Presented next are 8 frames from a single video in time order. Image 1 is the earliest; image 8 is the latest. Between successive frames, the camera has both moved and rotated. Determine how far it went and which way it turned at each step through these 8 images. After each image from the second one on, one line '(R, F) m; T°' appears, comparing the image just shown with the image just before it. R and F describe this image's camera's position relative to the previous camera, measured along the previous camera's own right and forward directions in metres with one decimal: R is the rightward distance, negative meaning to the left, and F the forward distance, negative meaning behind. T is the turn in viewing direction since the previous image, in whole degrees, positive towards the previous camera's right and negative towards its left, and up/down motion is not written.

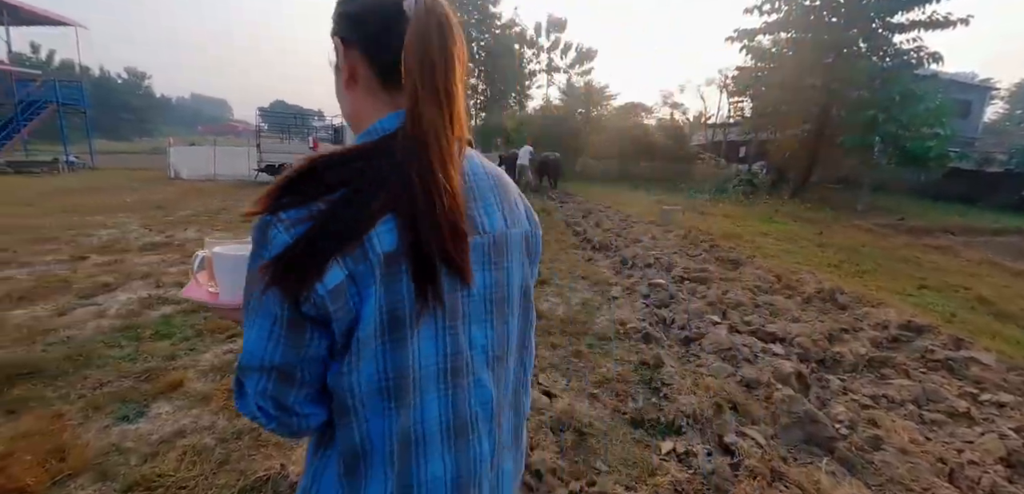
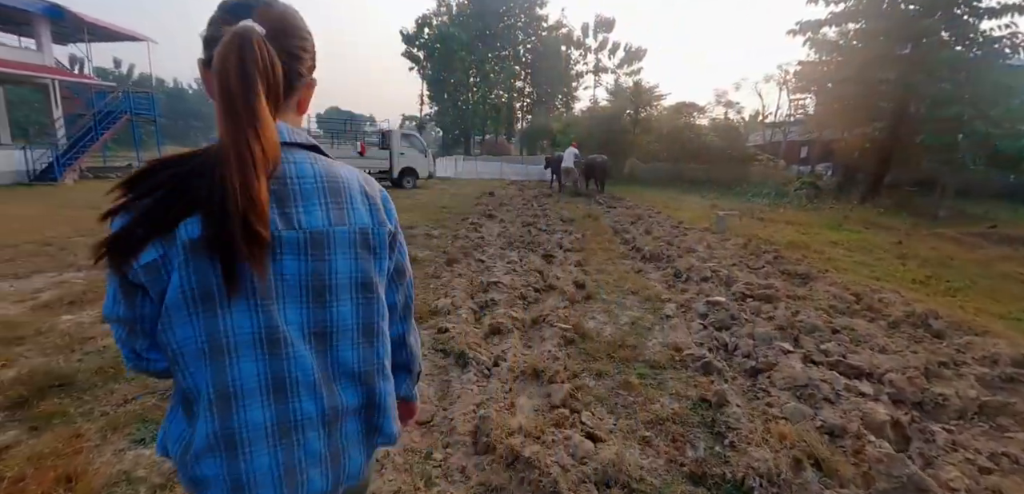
(0.0, +0.3) m; -6°
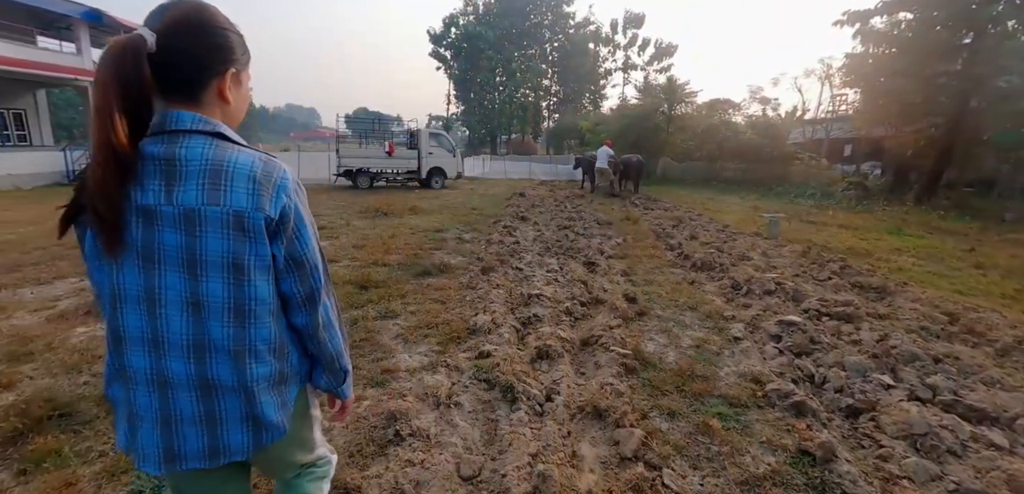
(-0.2, +0.4) m; -3°
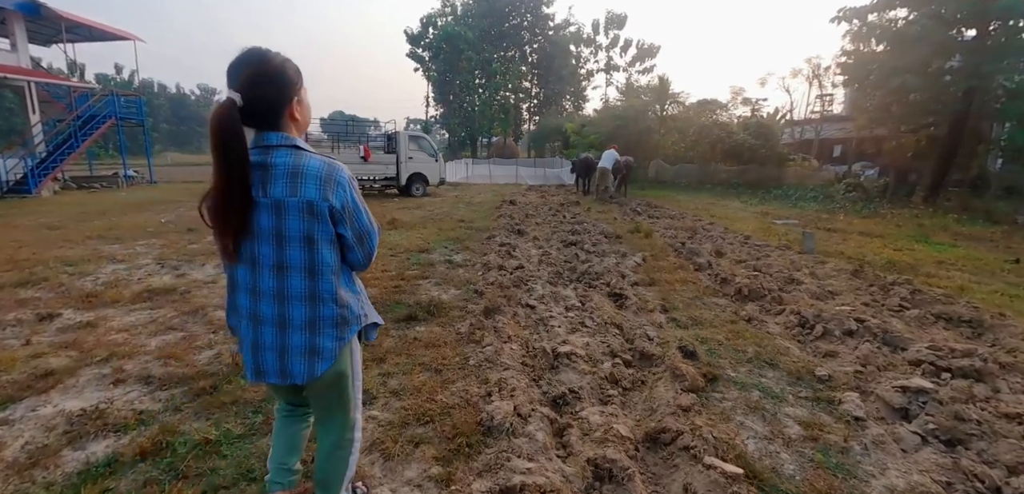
(-0.2, +1.1) m; +2°
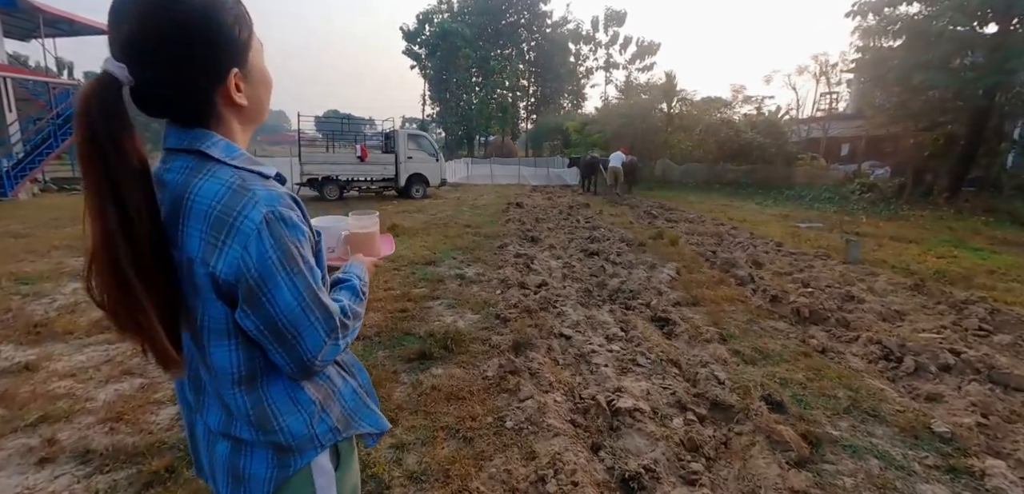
(-0.3, +0.6) m; +1°
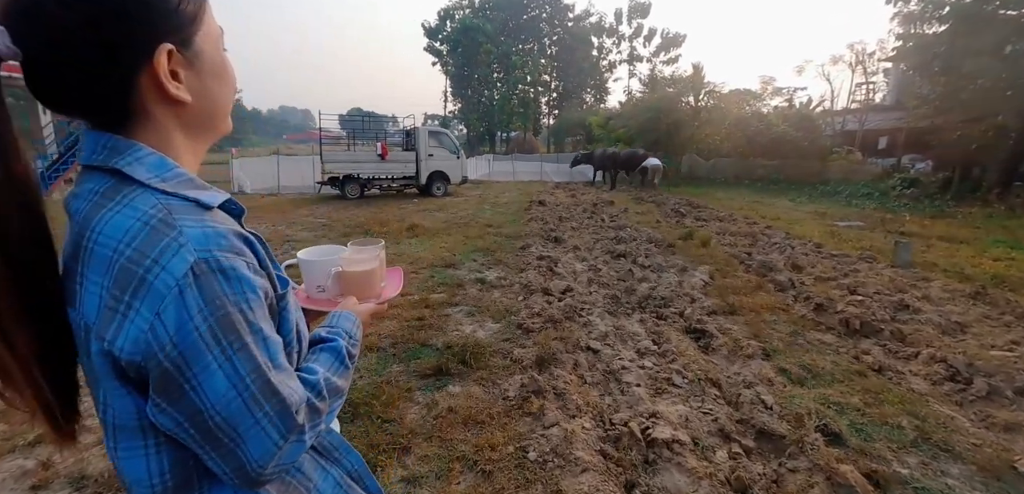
(0.0, +0.2) m; -3°
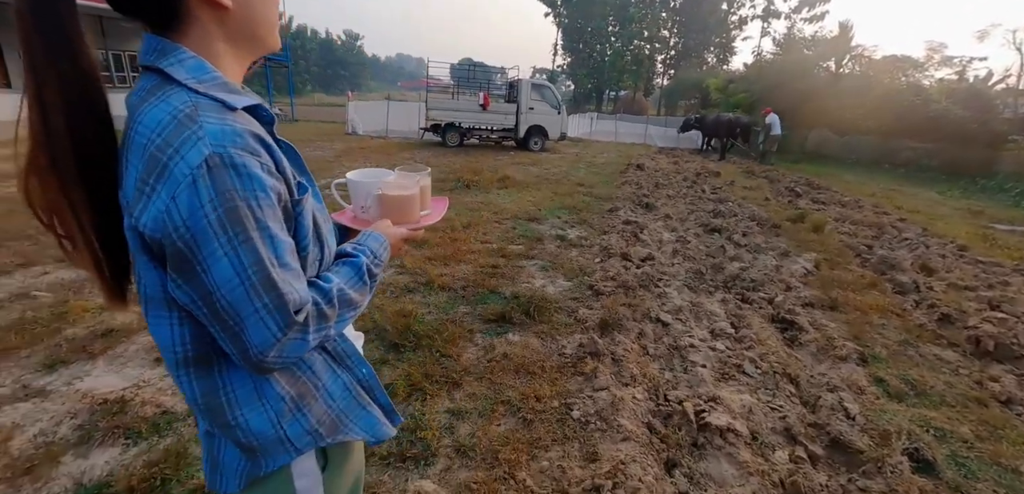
(+0.1, 0.0) m; -11°
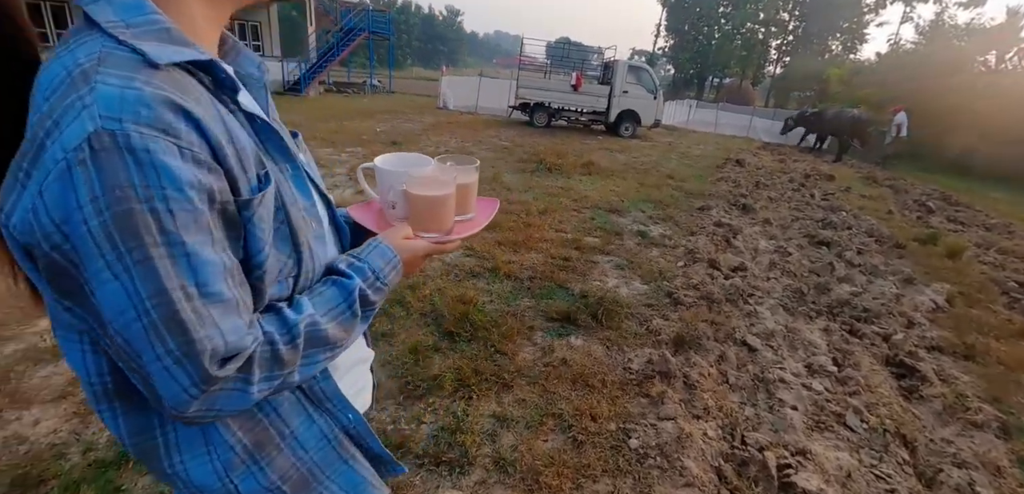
(0.0, +0.2) m; -10°
